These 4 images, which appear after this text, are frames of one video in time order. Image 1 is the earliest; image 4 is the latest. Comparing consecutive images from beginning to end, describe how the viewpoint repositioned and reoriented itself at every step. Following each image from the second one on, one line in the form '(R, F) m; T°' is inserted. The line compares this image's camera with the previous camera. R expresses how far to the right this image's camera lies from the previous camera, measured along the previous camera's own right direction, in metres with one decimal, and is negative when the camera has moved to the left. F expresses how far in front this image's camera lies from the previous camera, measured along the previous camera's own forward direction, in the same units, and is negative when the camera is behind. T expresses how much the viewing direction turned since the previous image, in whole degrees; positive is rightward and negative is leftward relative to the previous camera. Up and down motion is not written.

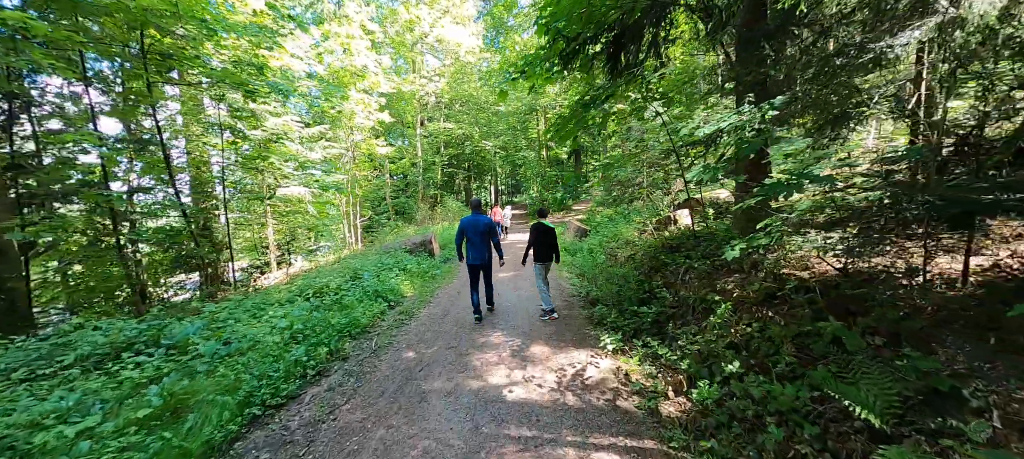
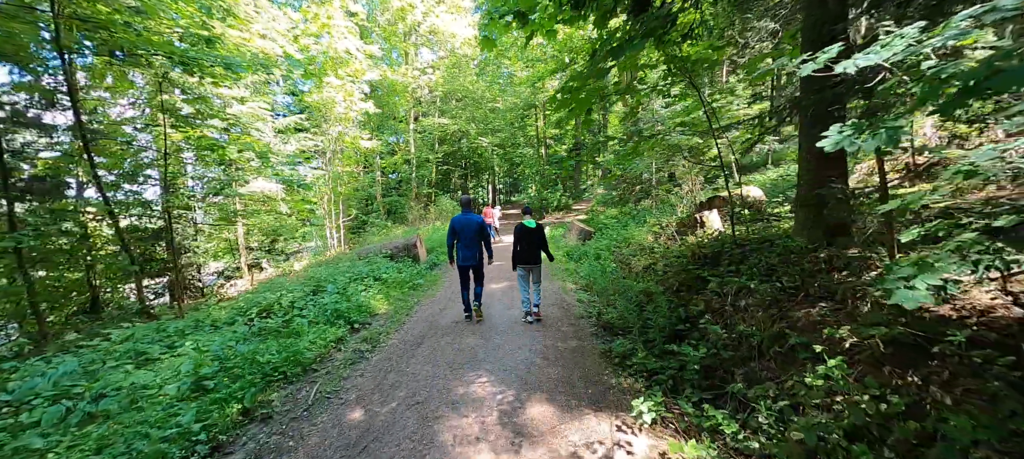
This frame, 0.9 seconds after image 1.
(+0.1, +1.4) m; 0°
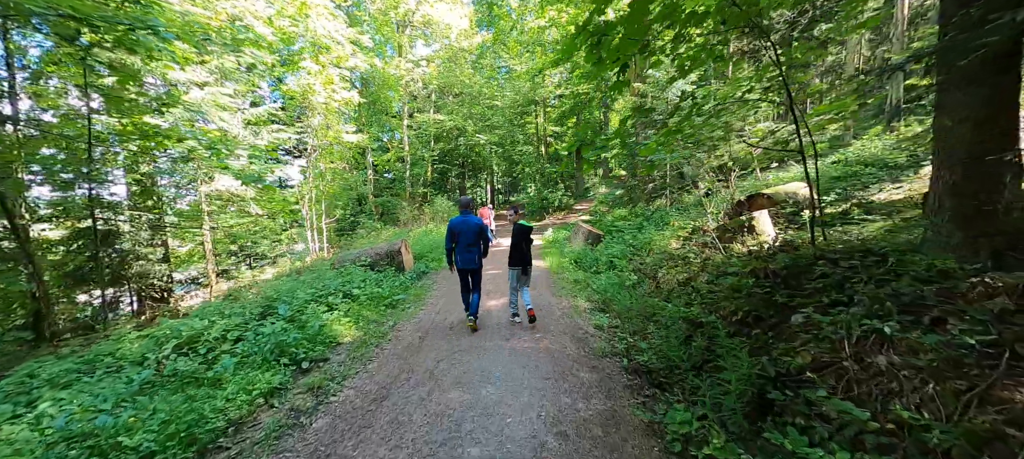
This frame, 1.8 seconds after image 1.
(0.0, +1.4) m; 0°
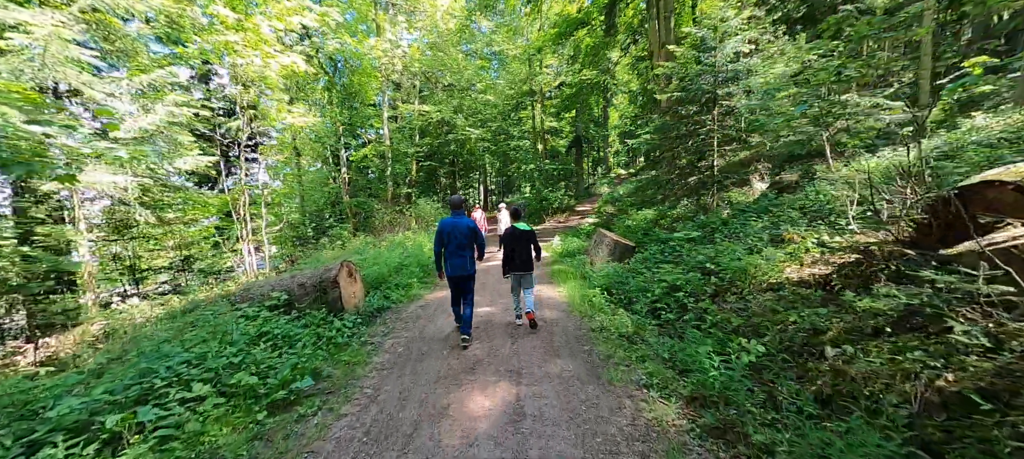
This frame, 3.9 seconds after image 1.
(-0.1, +3.3) m; +1°
